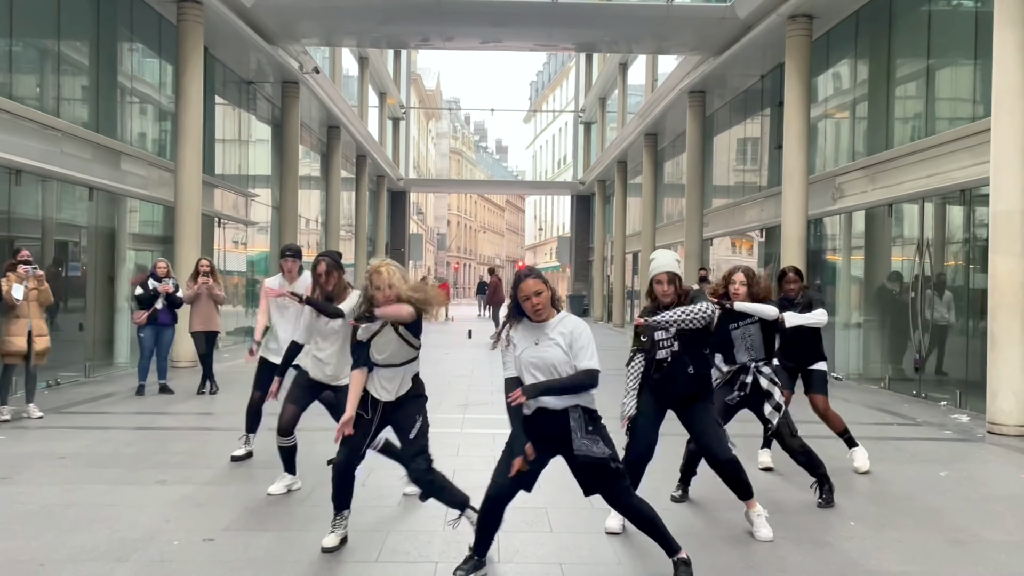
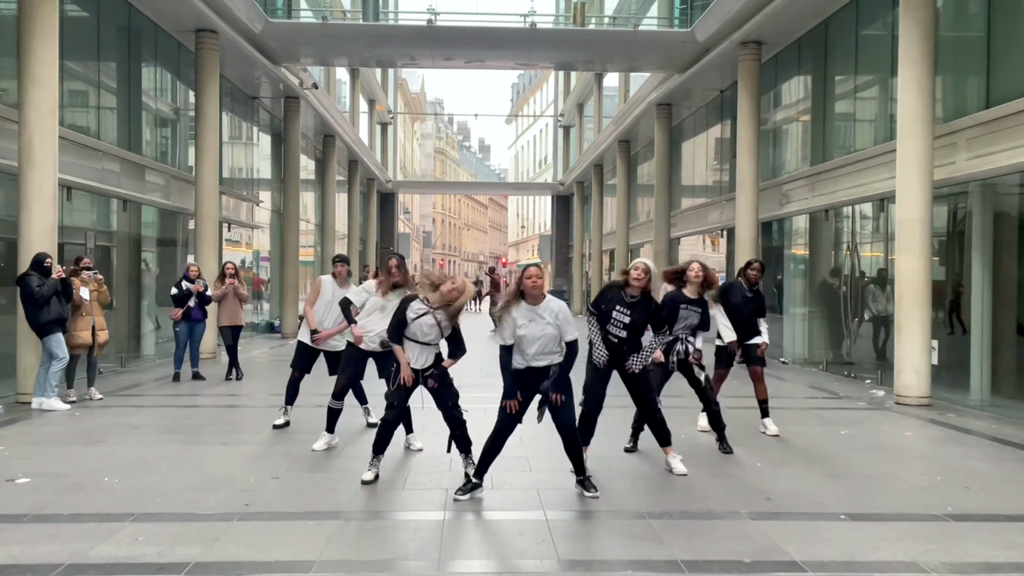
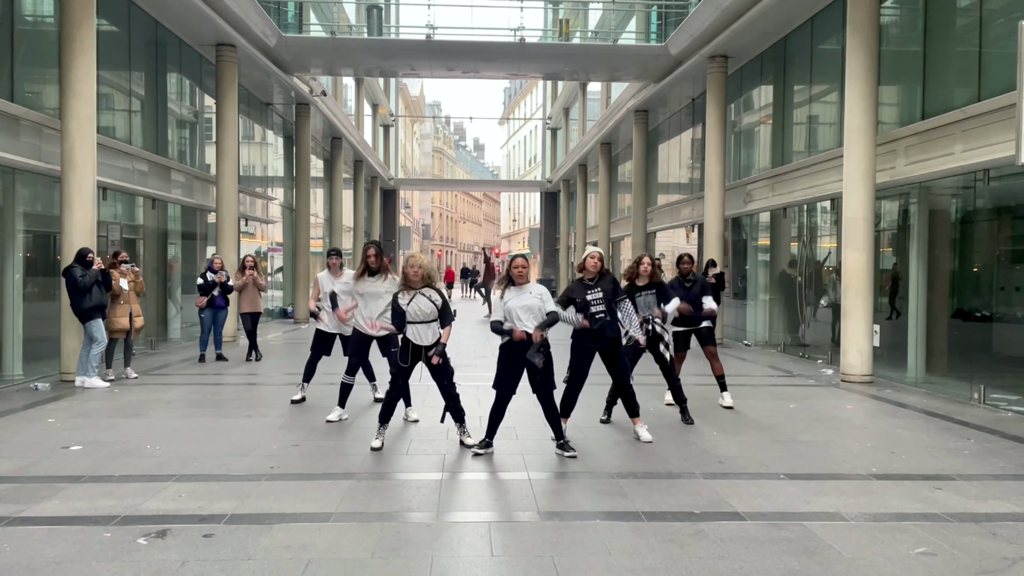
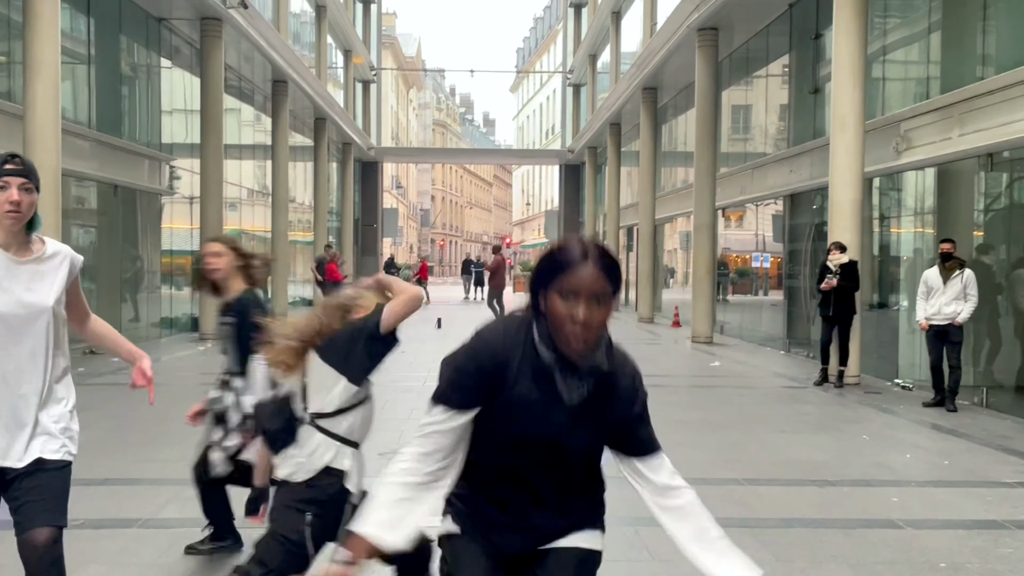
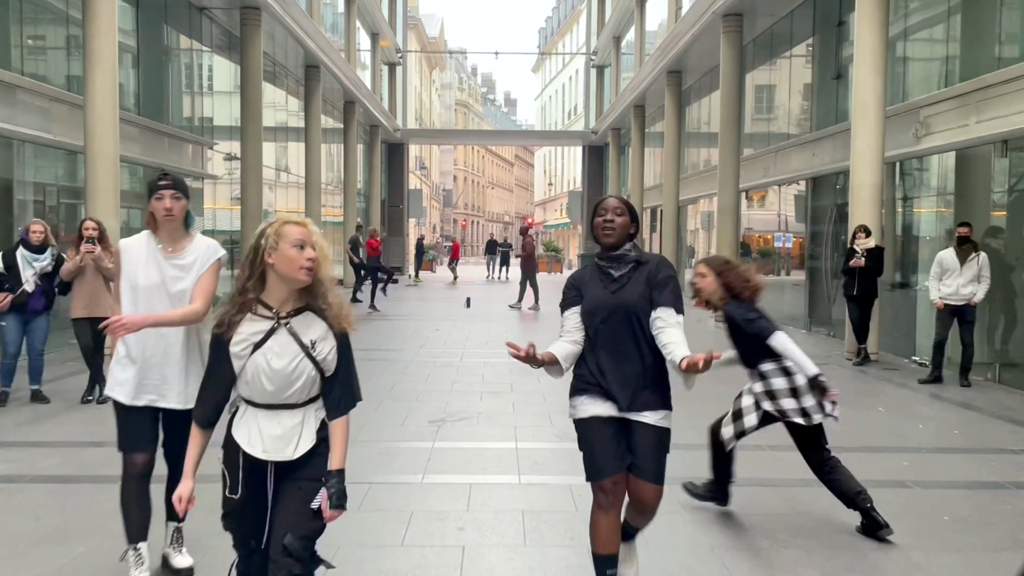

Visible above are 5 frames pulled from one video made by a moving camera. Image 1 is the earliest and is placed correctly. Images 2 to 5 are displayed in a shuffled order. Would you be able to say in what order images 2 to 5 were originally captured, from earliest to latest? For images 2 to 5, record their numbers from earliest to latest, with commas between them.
2, 3, 5, 4
